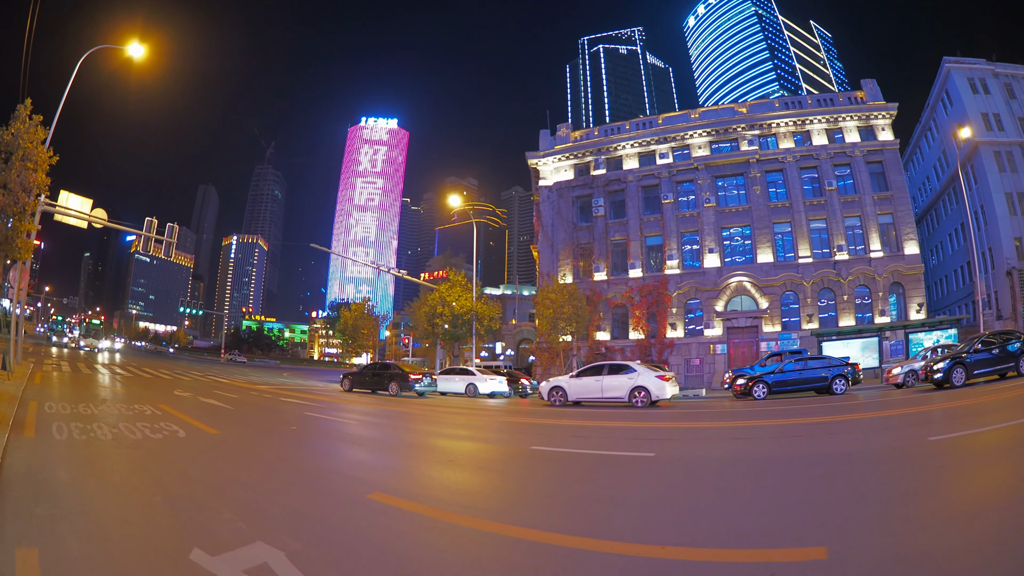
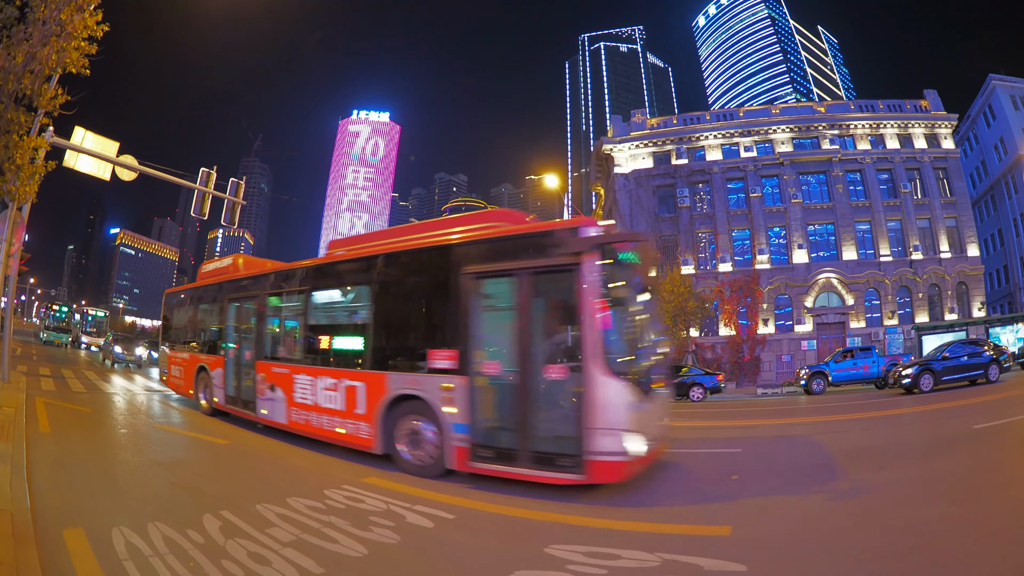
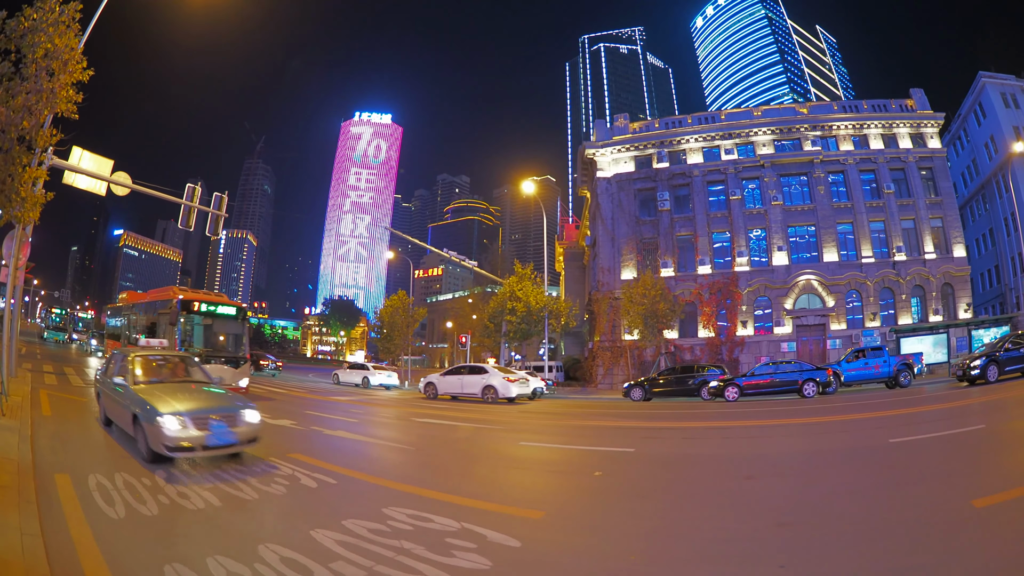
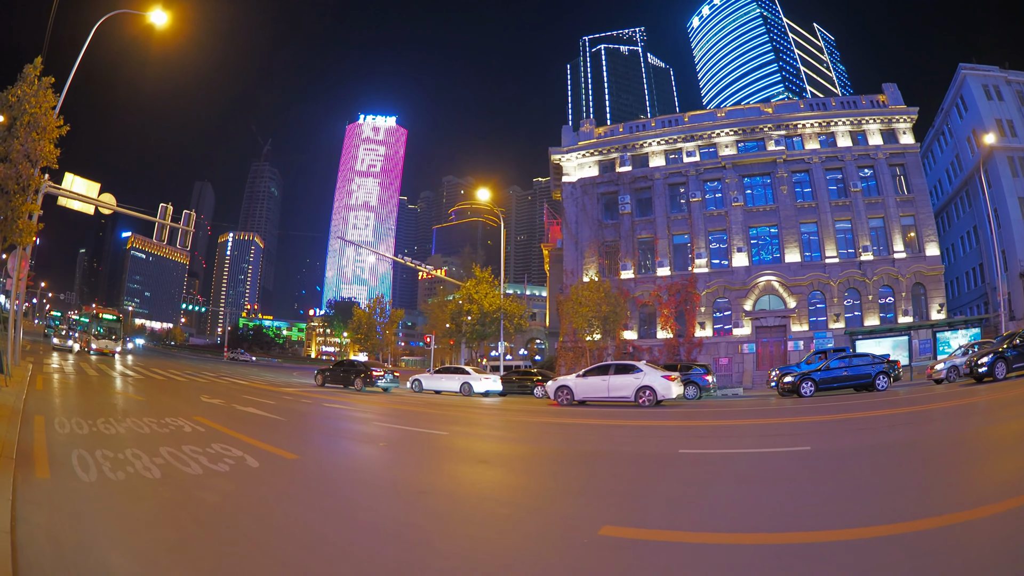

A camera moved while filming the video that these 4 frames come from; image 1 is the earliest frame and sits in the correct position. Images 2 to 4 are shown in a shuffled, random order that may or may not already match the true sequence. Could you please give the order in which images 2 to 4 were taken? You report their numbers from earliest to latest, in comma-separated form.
4, 3, 2
